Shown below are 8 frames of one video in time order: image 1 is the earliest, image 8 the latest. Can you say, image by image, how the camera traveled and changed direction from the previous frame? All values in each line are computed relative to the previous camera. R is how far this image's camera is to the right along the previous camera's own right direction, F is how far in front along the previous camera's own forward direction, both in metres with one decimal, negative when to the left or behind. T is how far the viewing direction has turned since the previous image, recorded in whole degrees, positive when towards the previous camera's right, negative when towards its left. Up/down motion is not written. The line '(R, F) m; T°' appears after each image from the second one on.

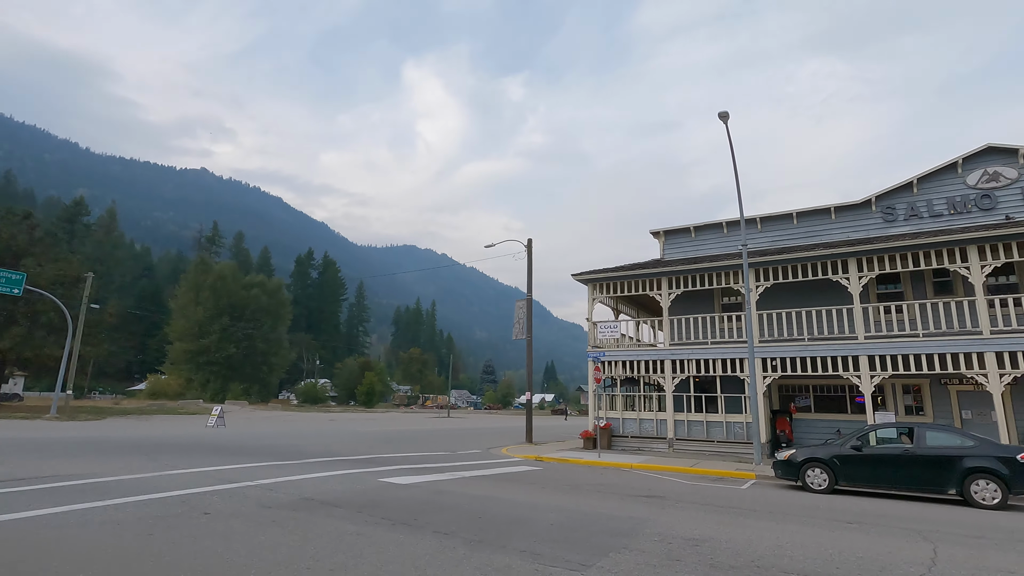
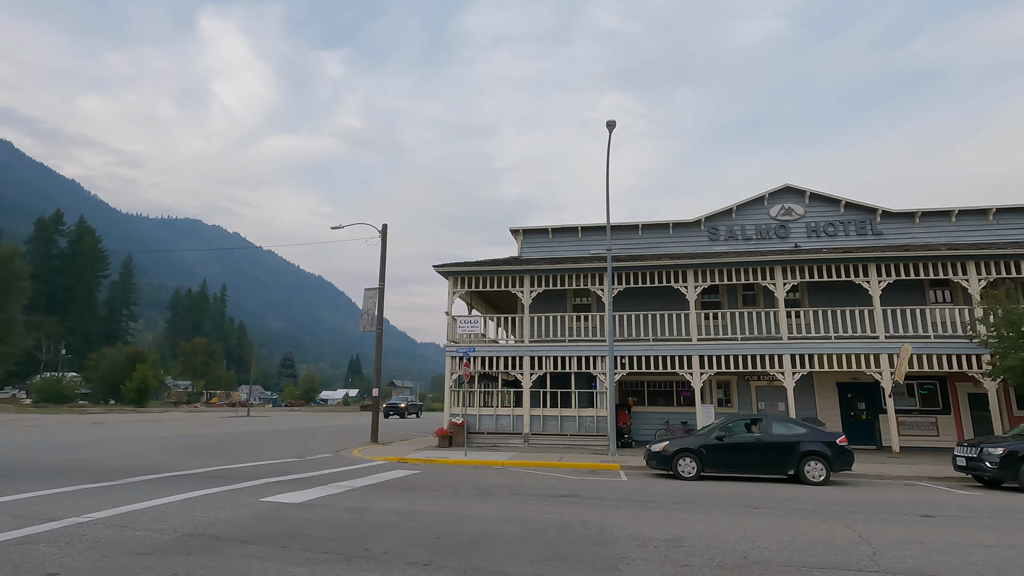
(-1.8, +1.1) m; +20°
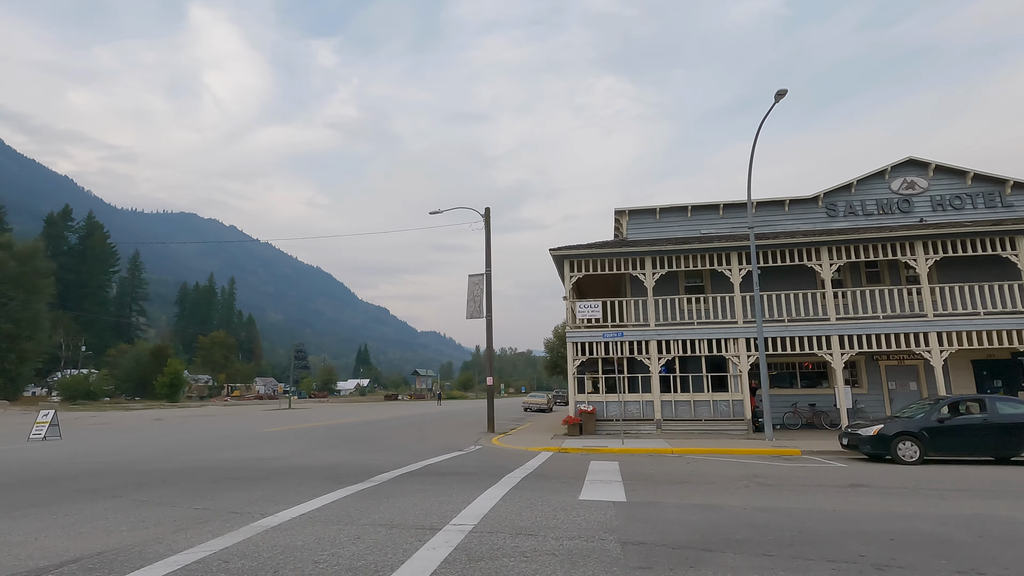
(-4.4, +0.7) m; 0°
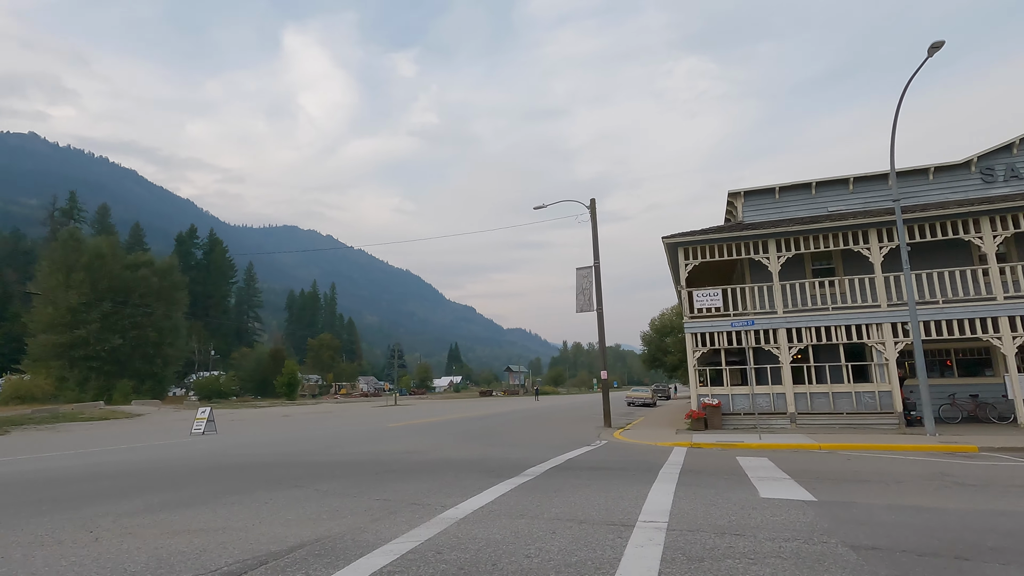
(-1.0, +0.1) m; -9°
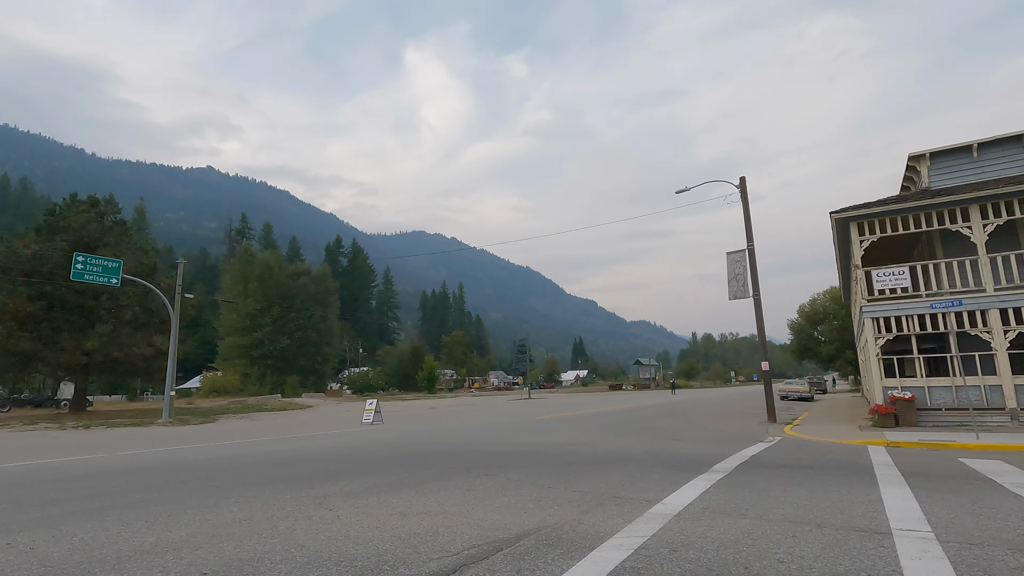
(-0.8, +0.1) m; -13°
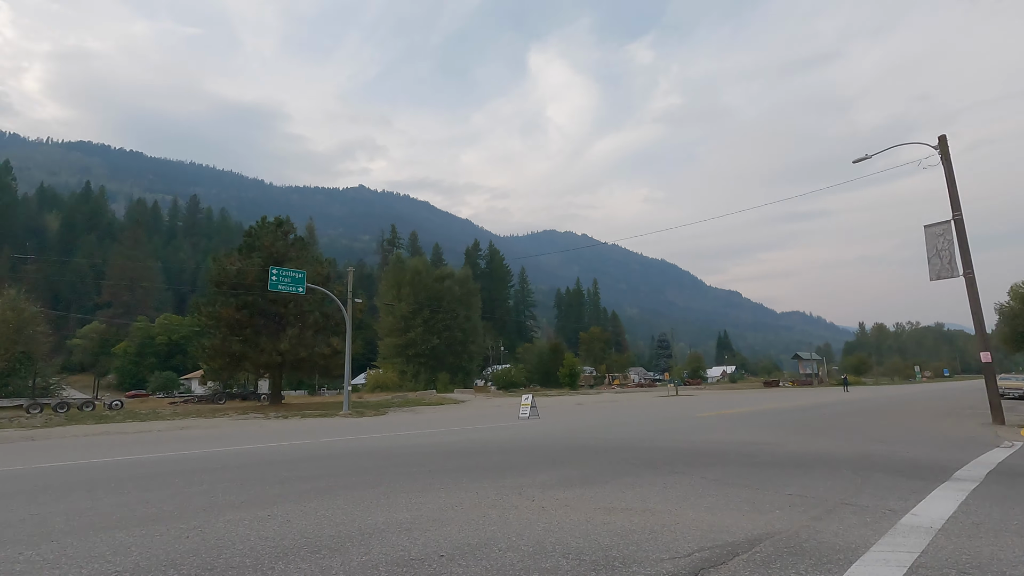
(-0.7, +0.1) m; -14°
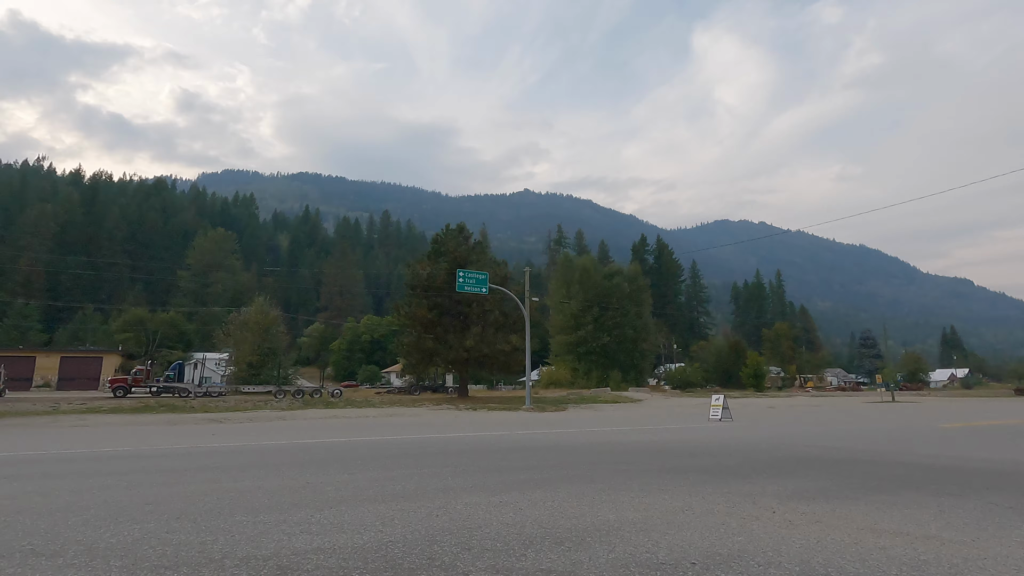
(-0.6, +0.1) m; -18°
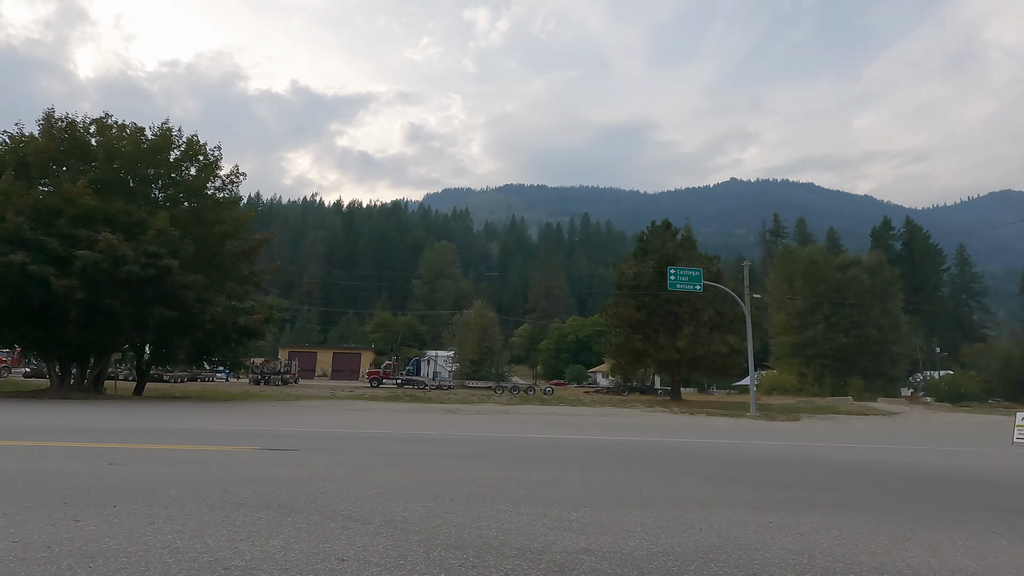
(-0.5, +0.2) m; -21°
